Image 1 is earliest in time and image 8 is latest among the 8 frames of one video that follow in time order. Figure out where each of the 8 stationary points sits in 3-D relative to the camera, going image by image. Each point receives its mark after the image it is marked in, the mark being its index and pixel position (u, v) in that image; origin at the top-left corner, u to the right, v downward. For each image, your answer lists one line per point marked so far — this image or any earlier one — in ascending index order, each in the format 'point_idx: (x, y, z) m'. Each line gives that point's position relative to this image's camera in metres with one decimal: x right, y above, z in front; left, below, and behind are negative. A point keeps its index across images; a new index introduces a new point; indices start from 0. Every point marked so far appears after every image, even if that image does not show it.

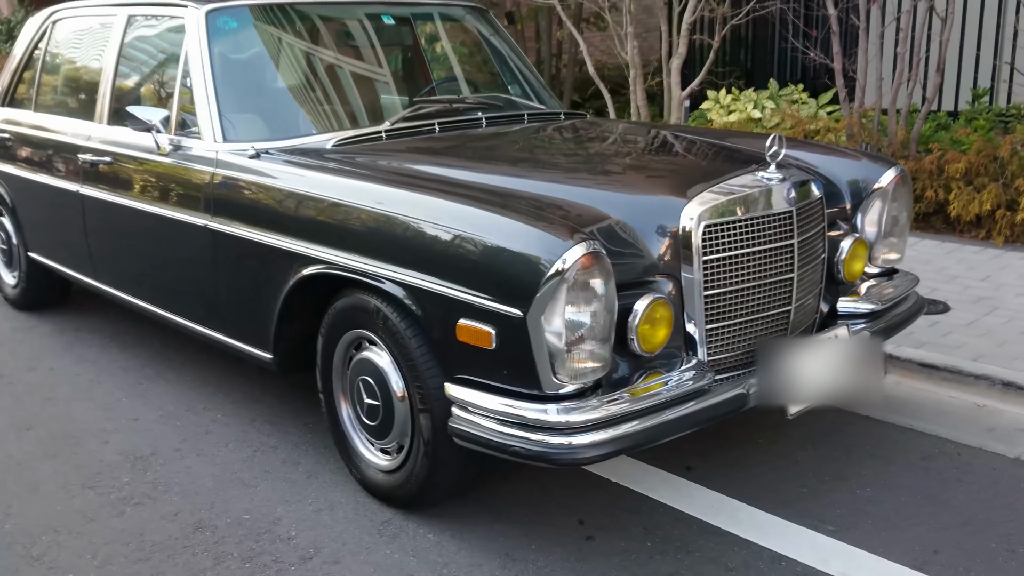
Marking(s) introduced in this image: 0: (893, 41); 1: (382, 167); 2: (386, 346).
0: (+3.3, +2.2, +8.0) m
1: (-0.5, +0.5, +3.5) m
2: (-0.4, -0.2, +3.1) m
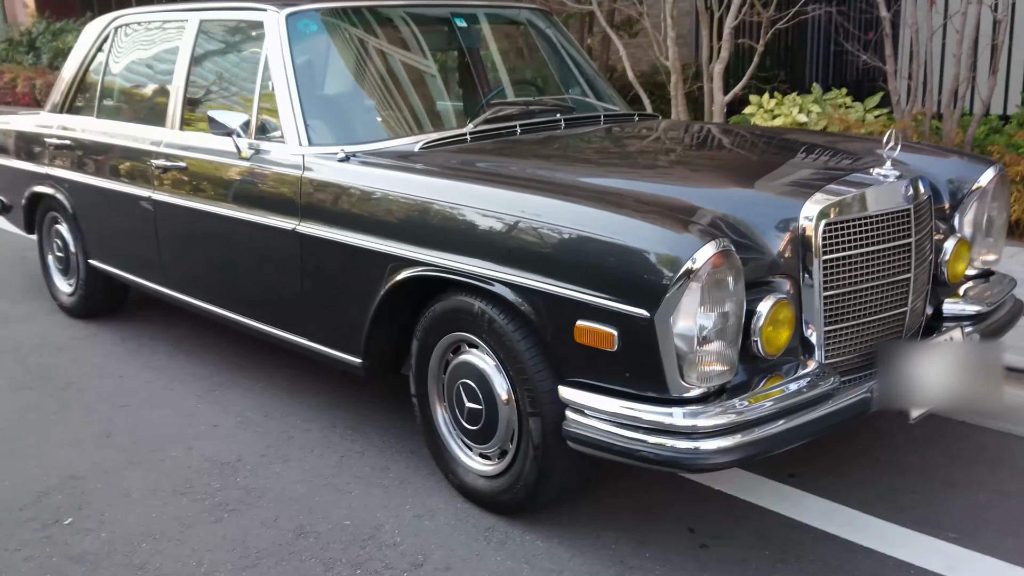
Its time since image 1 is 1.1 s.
0: (+3.7, +2.1, +8.0) m
1: (-0.1, +0.5, +3.4) m
2: (-0.1, -0.2, +3.1) m
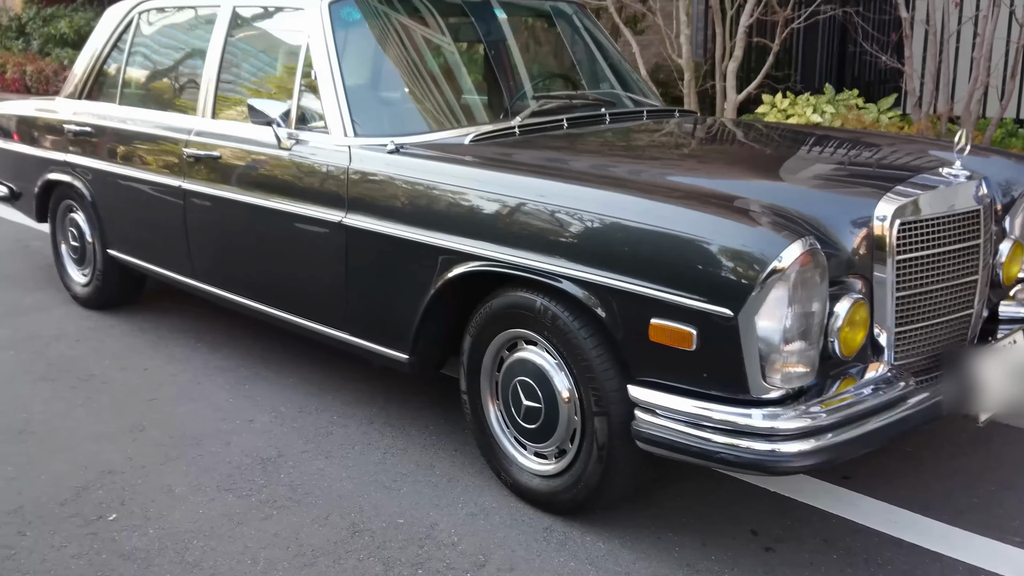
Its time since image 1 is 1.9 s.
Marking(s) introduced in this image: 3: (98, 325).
0: (+3.9, +2.1, +8.0) m
1: (+0.1, +0.5, +3.4) m
2: (+0.1, -0.2, +3.0) m
3: (-2.5, -0.2, +5.6) m
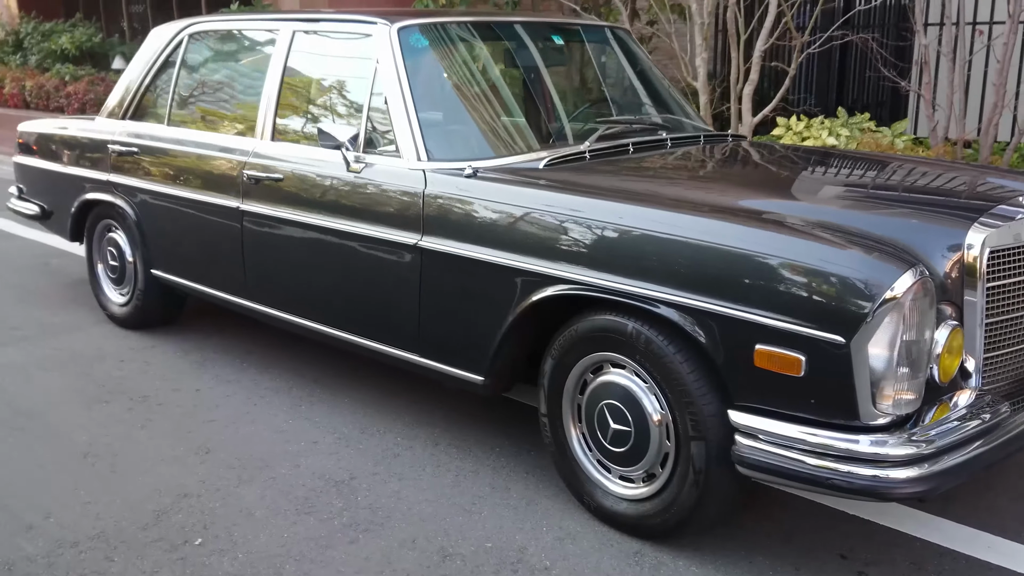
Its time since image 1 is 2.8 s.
0: (+4.1, +1.9, +8.1) m
1: (+0.4, +0.4, +3.4) m
2: (+0.4, -0.3, +3.0) m
3: (-2.3, -0.3, +5.6) m
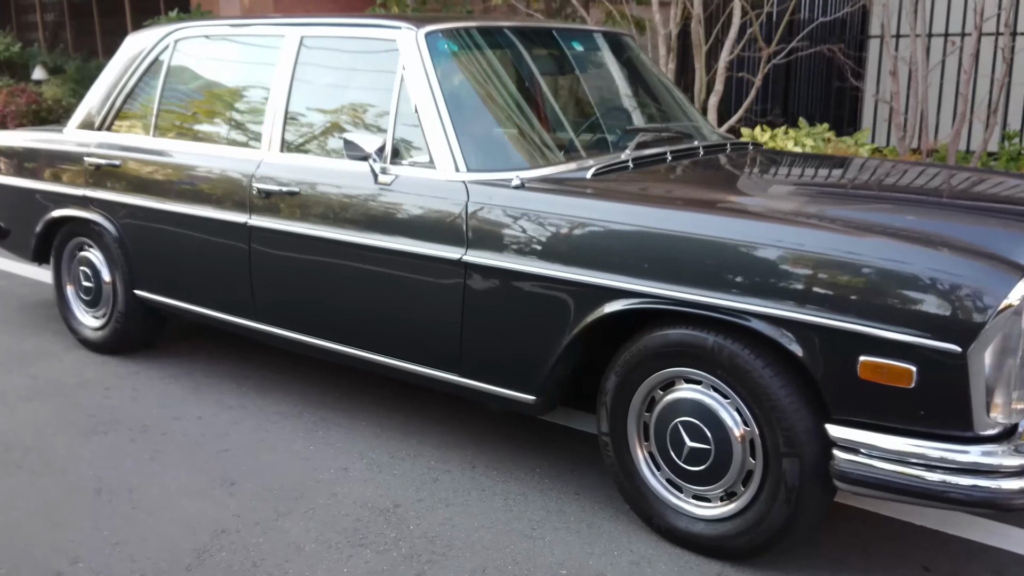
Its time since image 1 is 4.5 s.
0: (+3.9, +1.9, +8.3) m
1: (+0.6, +0.3, +3.3) m
2: (+0.7, -0.3, +2.9) m
3: (-2.3, -0.5, +5.3) m
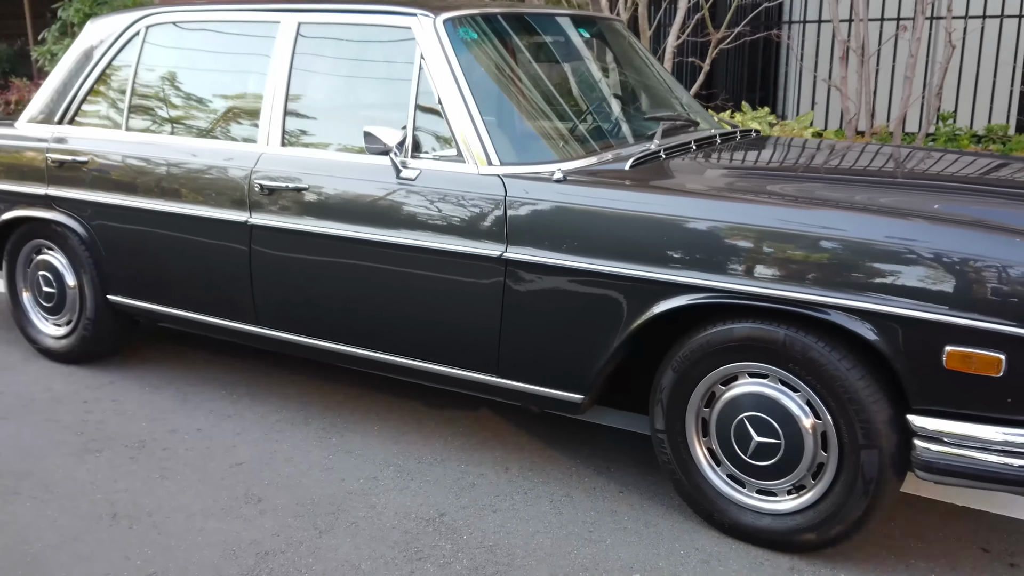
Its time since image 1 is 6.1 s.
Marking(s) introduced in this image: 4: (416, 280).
0: (+3.4, +2.1, +8.6) m
1: (+0.8, +0.4, +3.3) m
2: (+0.9, -0.3, +2.9) m
3: (-2.3, -0.5, +4.9) m
4: (-0.4, 0.0, +3.7) m
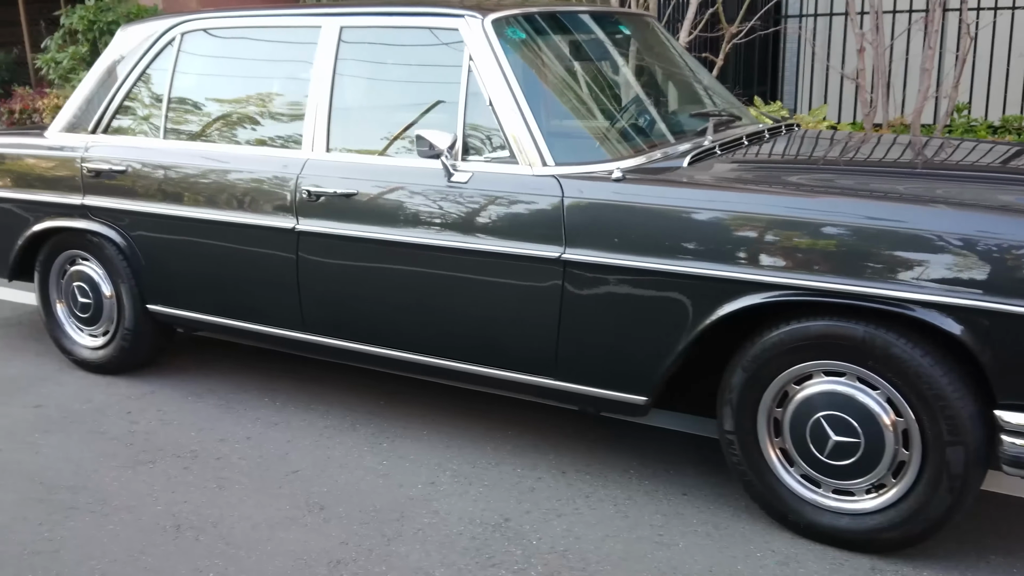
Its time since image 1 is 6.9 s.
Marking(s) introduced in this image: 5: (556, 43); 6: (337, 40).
0: (+3.6, +2.1, +8.6) m
1: (+1.0, +0.4, +3.2) m
2: (+1.1, -0.3, +2.9) m
3: (-2.0, -0.5, +4.9) m
4: (-0.2, 0.0, +3.6) m
5: (+0.2, +1.0, +3.8) m
6: (-0.8, +1.1, +4.1) m
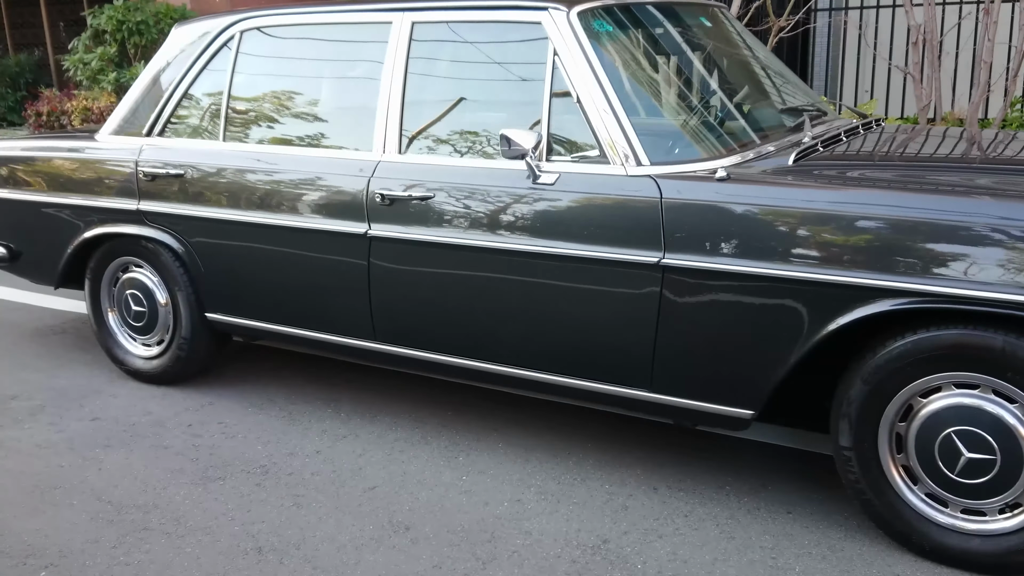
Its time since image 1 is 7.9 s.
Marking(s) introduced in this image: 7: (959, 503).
0: (+4.0, +2.2, +8.3) m
1: (+1.3, +0.4, +3.0) m
2: (+1.5, -0.3, +2.7) m
3: (-1.7, -0.6, +4.7) m
4: (+0.2, 0.0, +3.5) m
5: (+0.5, +1.0, +3.6) m
6: (-0.5, +1.1, +3.9) m
7: (+1.4, -0.7, +2.9) m
